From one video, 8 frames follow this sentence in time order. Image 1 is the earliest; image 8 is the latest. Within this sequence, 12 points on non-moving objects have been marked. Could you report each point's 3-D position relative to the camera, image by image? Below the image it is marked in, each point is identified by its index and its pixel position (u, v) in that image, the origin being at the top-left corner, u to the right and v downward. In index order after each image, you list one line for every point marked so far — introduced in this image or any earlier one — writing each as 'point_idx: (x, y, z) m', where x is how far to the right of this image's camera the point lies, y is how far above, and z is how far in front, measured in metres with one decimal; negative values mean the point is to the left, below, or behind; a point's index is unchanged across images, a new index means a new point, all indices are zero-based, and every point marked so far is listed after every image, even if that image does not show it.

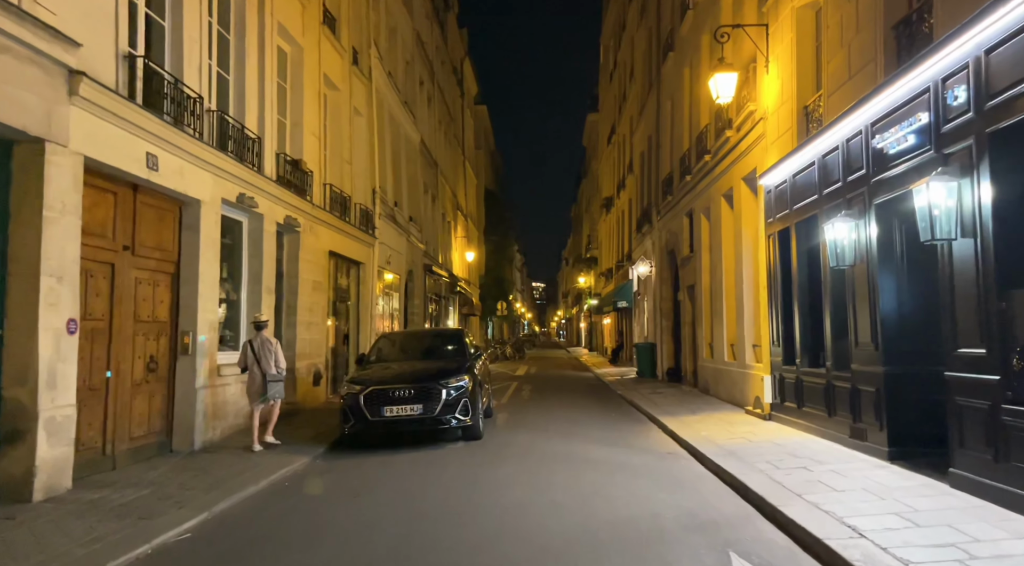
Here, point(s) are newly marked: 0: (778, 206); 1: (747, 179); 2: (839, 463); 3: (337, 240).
0: (+4.2, +1.2, +10.6) m
1: (+4.4, +2.0, +12.7) m
2: (+3.6, -2.0, +7.3) m
3: (-3.9, +0.9, +15.0) m
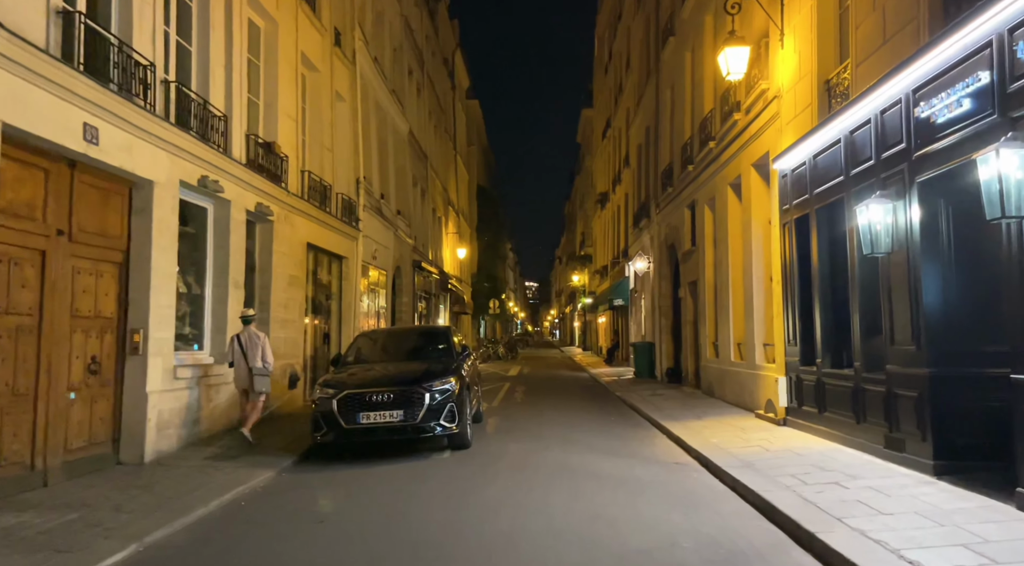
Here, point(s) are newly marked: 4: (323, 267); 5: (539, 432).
0: (+4.1, +1.3, +9.7) m
1: (+4.3, +2.1, +11.8) m
2: (+3.5, -1.9, +6.4) m
3: (-4.0, +1.1, +14.0) m
4: (-4.2, +0.4, +15.0) m
5: (+0.4, -2.4, +10.7) m
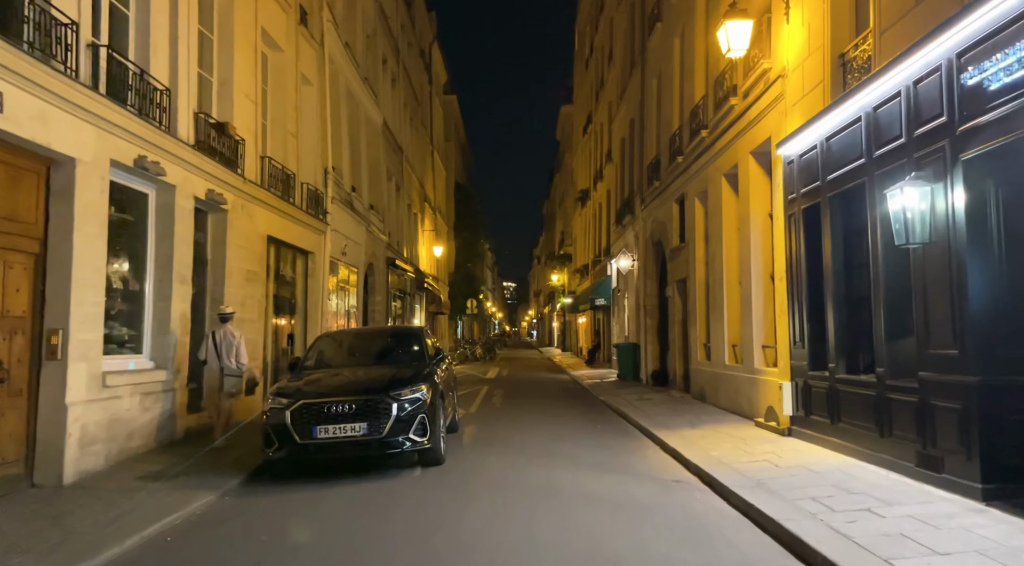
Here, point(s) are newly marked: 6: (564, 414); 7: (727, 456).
0: (+3.9, +1.4, +8.8) m
1: (+4.0, +2.2, +10.9) m
2: (+3.3, -1.8, +5.5) m
3: (-4.4, +1.1, +12.9) m
4: (-4.7, +0.4, +13.9) m
5: (+0.1, -2.3, +9.7) m
6: (+1.0, -2.6, +13.0) m
7: (+2.7, -2.2, +8.4) m
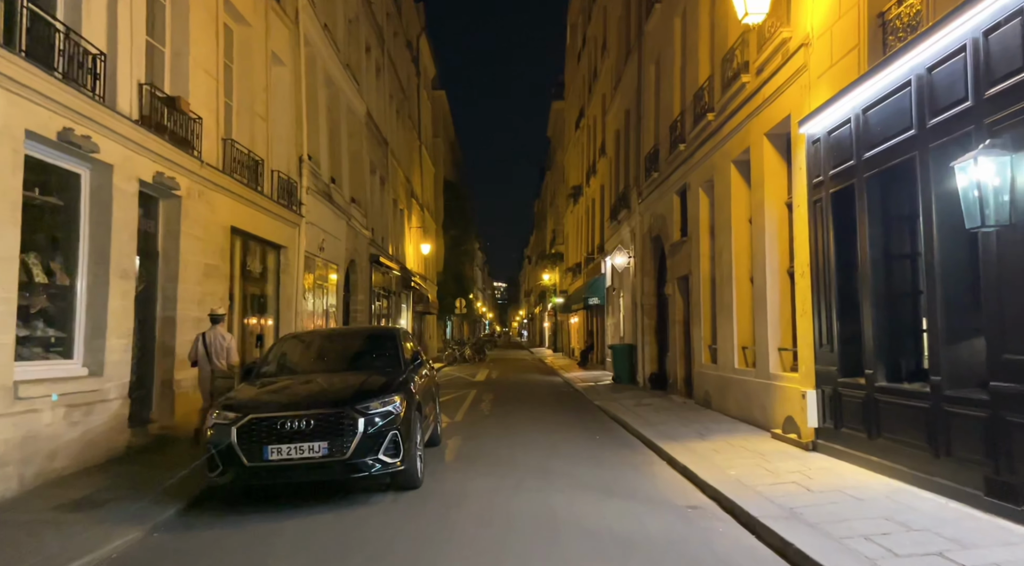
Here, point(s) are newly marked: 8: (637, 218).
0: (+3.7, +1.4, +7.8) m
1: (+3.8, +2.2, +9.9) m
2: (+3.2, -1.8, +4.5) m
3: (-4.6, +1.2, +11.7) m
4: (-4.9, +0.5, +12.7) m
5: (0.0, -2.3, +8.6) m
6: (+0.8, -2.5, +11.9) m
7: (+2.6, -2.1, +7.3) m
8: (+3.6, +1.9, +19.4) m
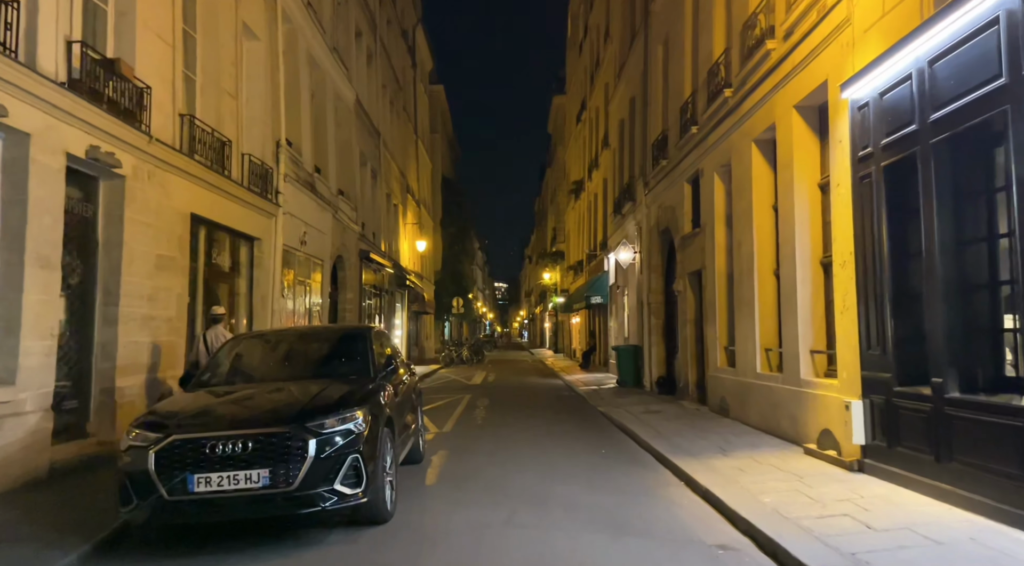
0: (+3.6, +1.5, +6.5) m
1: (+3.7, +2.3, +8.6) m
2: (+3.2, -1.7, +3.2) m
3: (-4.7, +1.3, +10.4) m
4: (-4.9, +0.6, +11.5) m
5: (-0.1, -2.2, +7.4) m
6: (+0.8, -2.4, +10.7) m
7: (+2.5, -2.0, +6.1) m
8: (+3.5, +2.0, +18.2) m
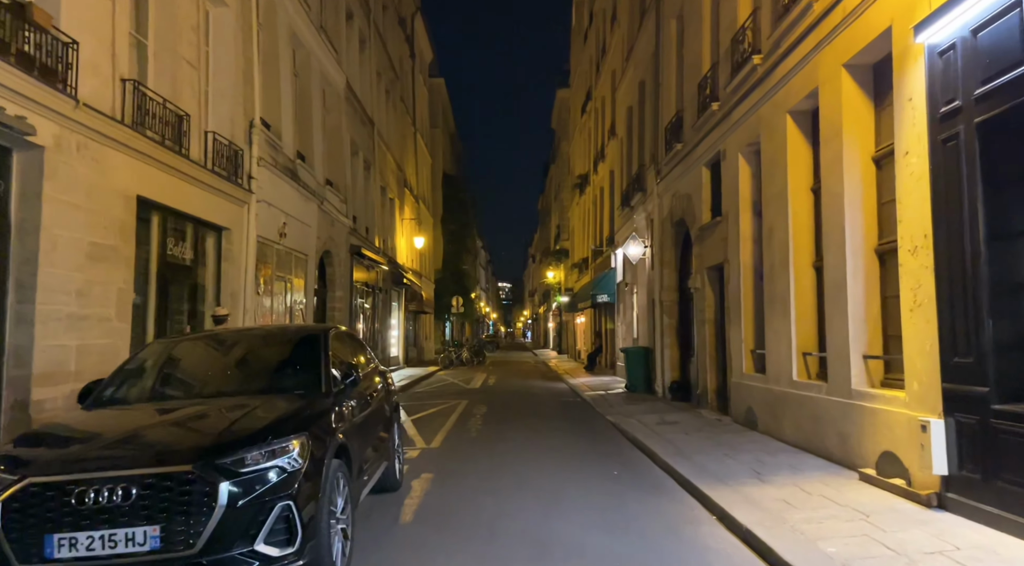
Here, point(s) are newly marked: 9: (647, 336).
0: (+3.6, +1.6, +5.1) m
1: (+3.7, +2.4, +7.3) m
2: (+3.1, -1.6, +1.8) m
3: (-4.7, +1.4, +9.1) m
4: (-5.0, +0.7, +10.1) m
5: (-0.2, -2.1, +6.0) m
6: (+0.7, -2.3, +9.3) m
7: (+2.4, -1.9, +4.7) m
8: (+3.5, +2.0, +16.8) m
9: (+3.5, -1.4, +17.7) m
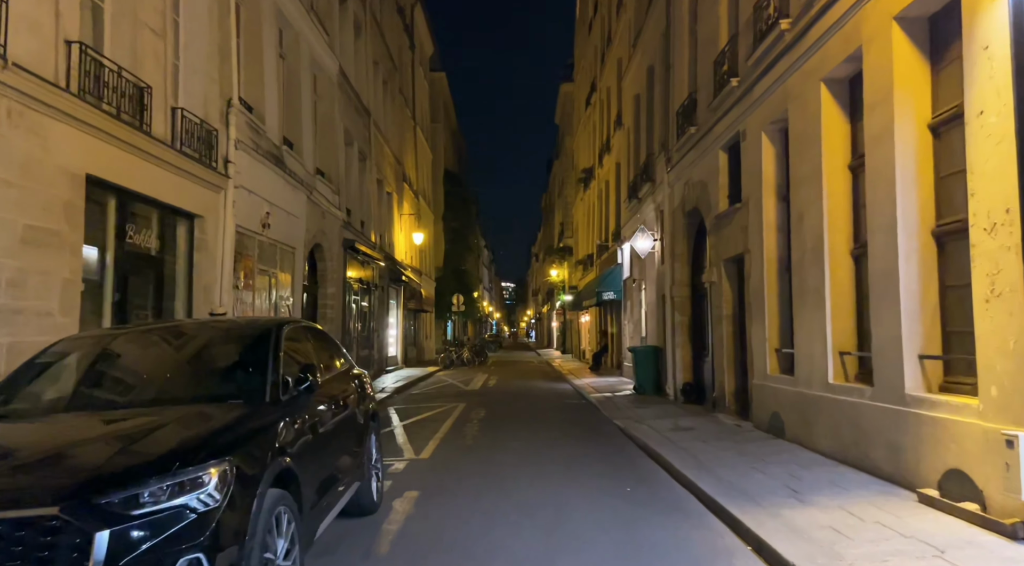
0: (+3.5, +1.7, +4.1) m
1: (+3.7, +2.5, +6.2) m
2: (+3.0, -1.5, +0.8) m
3: (-4.8, +1.5, +8.1) m
4: (-5.0, +0.8, +9.1) m
5: (-0.2, -2.0, +5.0) m
6: (+0.7, -2.2, +8.3) m
7: (+2.4, -1.8, +3.6) m
8: (+3.6, +2.2, +15.7) m
9: (+3.6, -1.3, +16.7) m
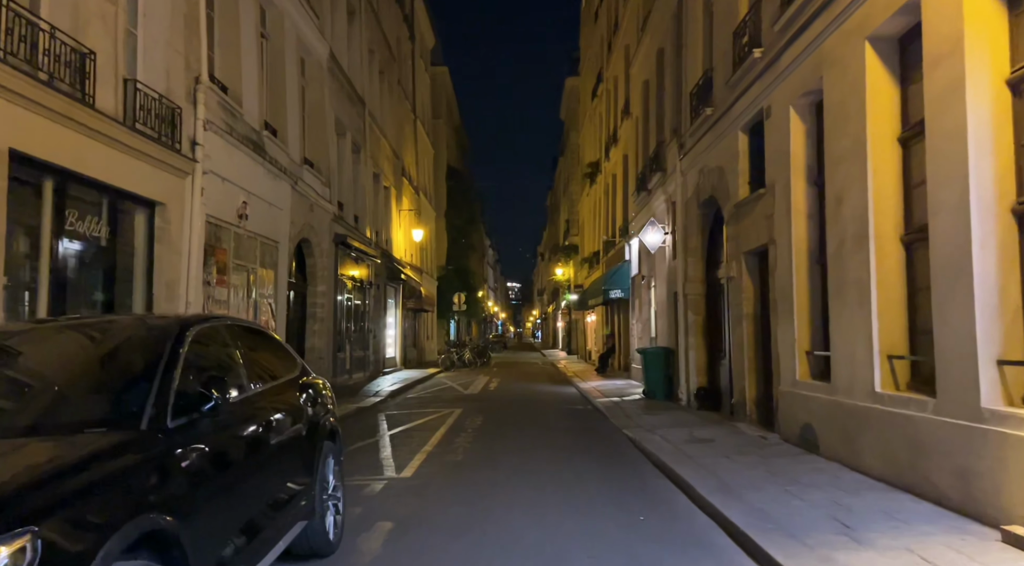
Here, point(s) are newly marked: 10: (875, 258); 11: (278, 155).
0: (+3.4, +1.8, +3.0) m
1: (+3.6, +2.6, +5.1) m
2: (+2.9, -1.4, -0.3) m
3: (-4.8, +1.5, +7.1) m
4: (-5.0, +0.8, +8.1) m
5: (-0.3, -1.9, +3.9) m
6: (+0.7, -2.1, +7.2) m
7: (+2.3, -1.7, +2.5) m
8: (+3.6, +2.2, +14.6) m
9: (+3.6, -1.2, +15.6) m
10: (+3.6, +0.2, +6.7) m
11: (-4.8, +2.7, +13.8) m
